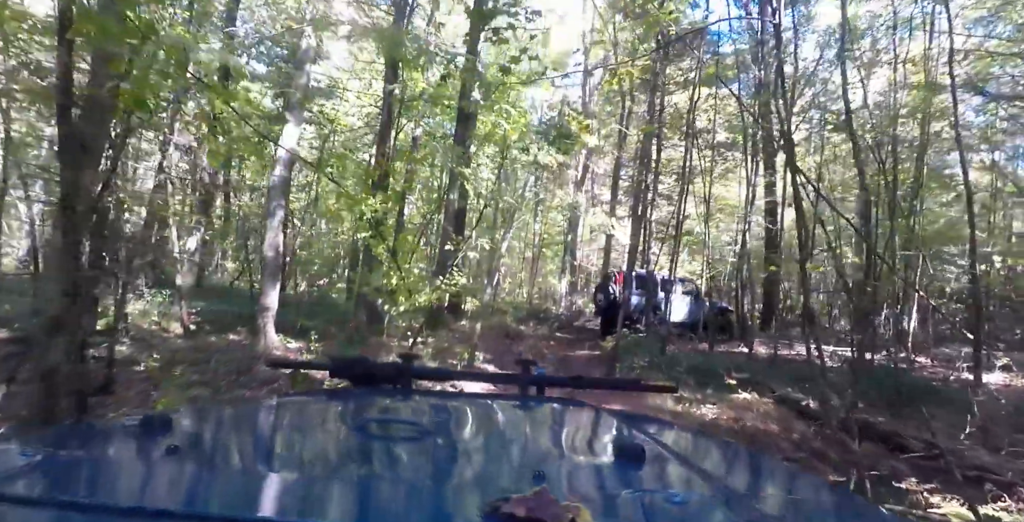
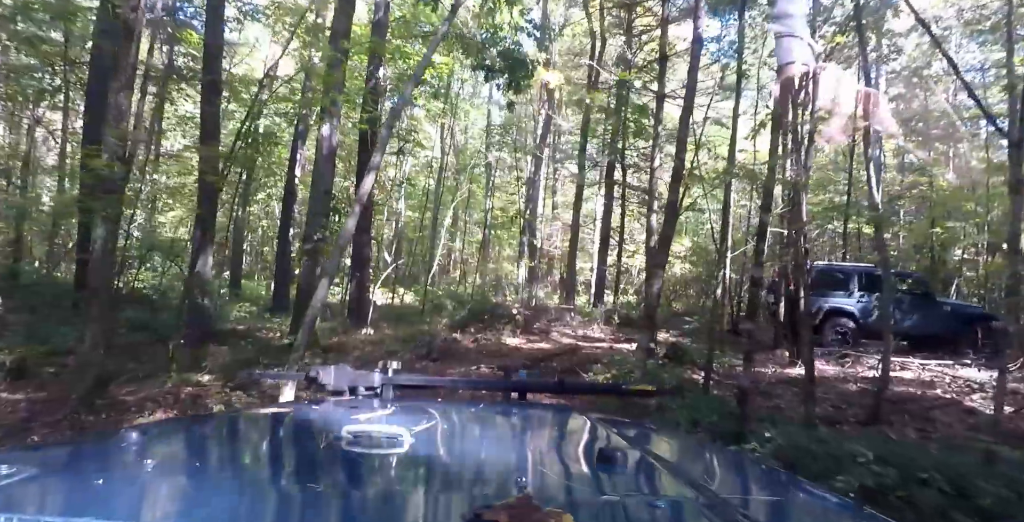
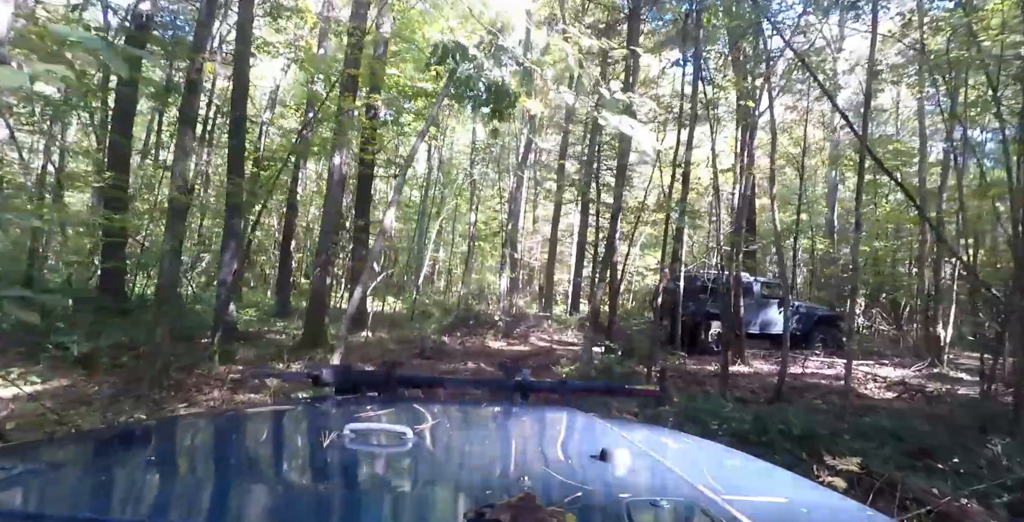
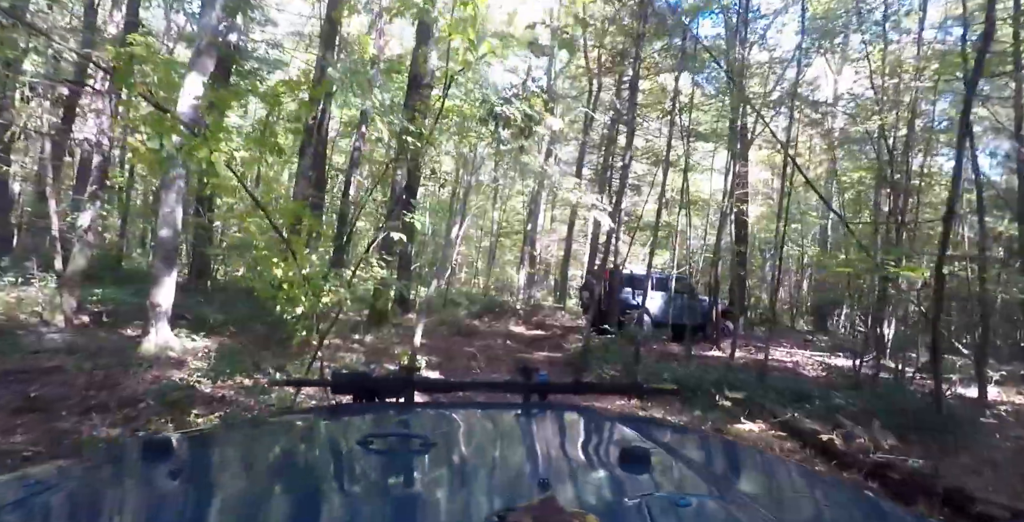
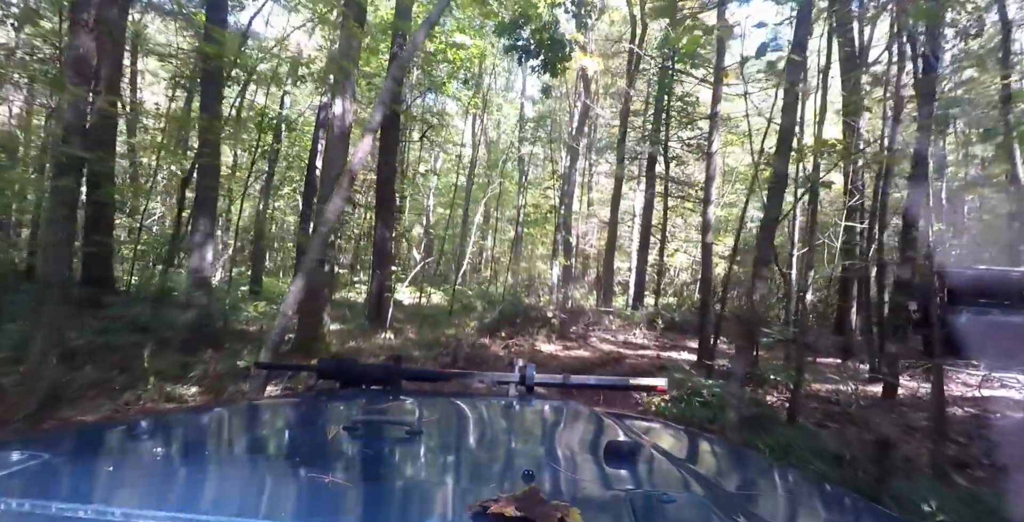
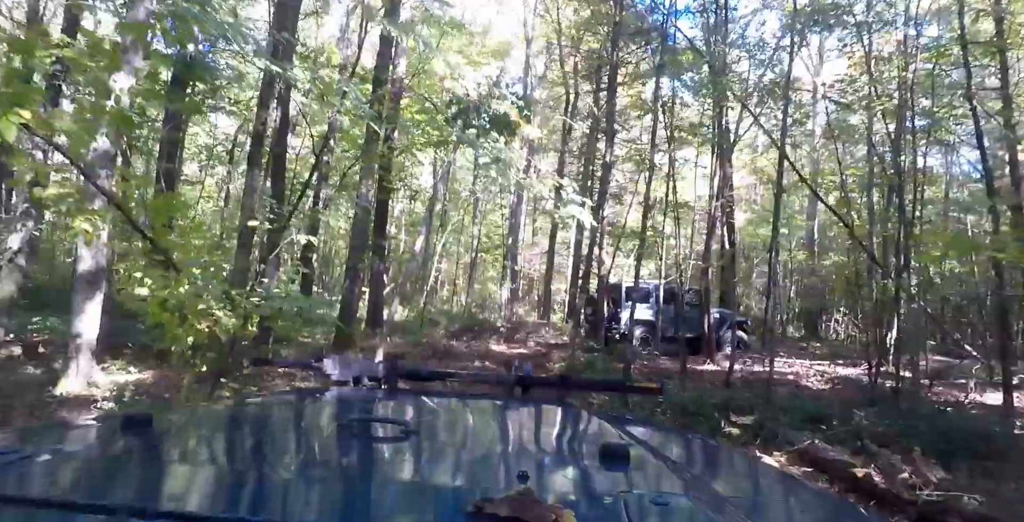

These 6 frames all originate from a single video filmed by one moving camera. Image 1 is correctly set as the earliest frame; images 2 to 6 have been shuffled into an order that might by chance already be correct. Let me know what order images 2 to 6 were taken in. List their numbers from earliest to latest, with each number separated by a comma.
4, 6, 3, 2, 5
